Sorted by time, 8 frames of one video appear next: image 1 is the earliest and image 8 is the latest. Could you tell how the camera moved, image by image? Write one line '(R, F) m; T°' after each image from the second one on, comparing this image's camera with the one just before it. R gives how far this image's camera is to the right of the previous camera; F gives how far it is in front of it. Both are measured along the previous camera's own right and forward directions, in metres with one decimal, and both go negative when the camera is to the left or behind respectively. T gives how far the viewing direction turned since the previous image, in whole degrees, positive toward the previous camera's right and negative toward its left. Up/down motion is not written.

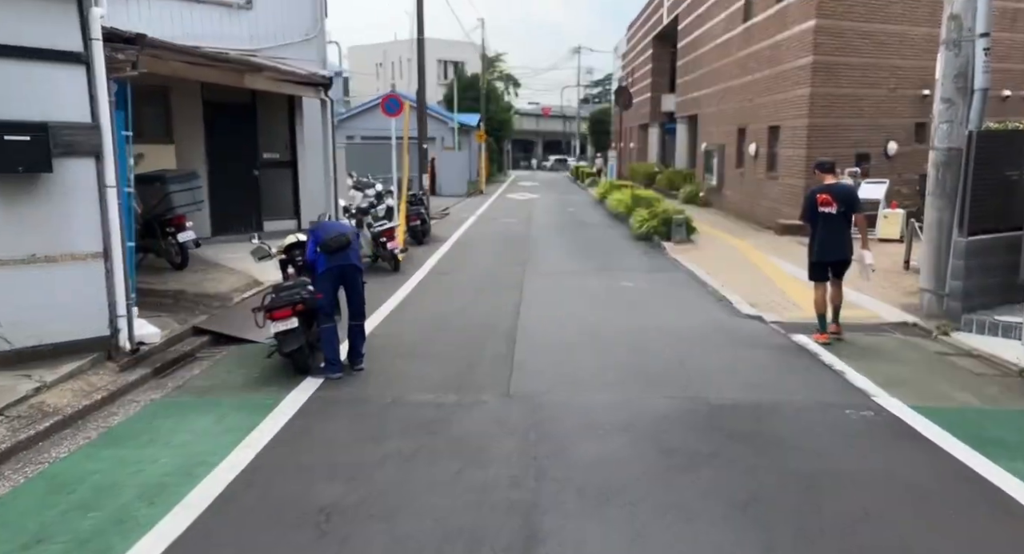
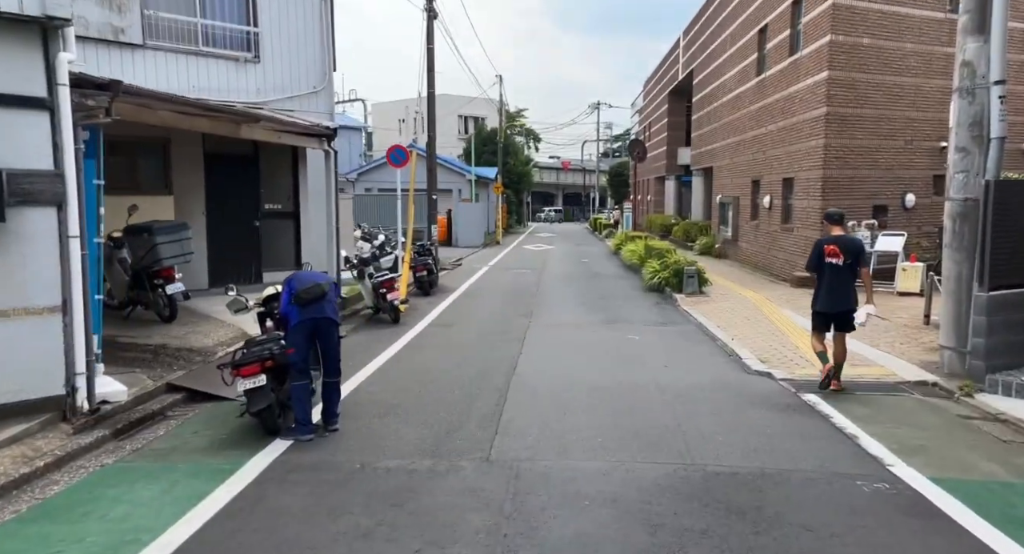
(+0.3, +0.3) m; -2°
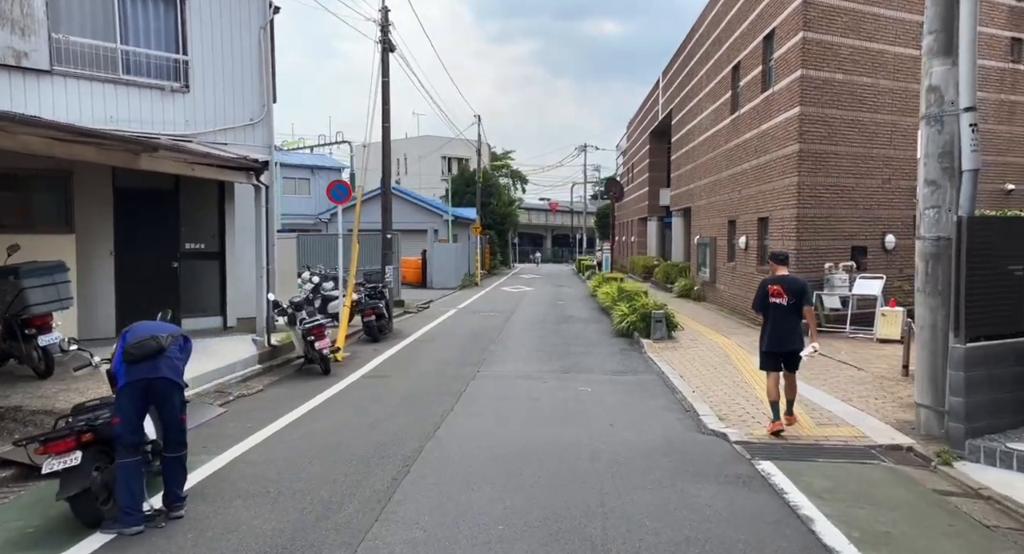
(+0.7, +0.9) m; +1°
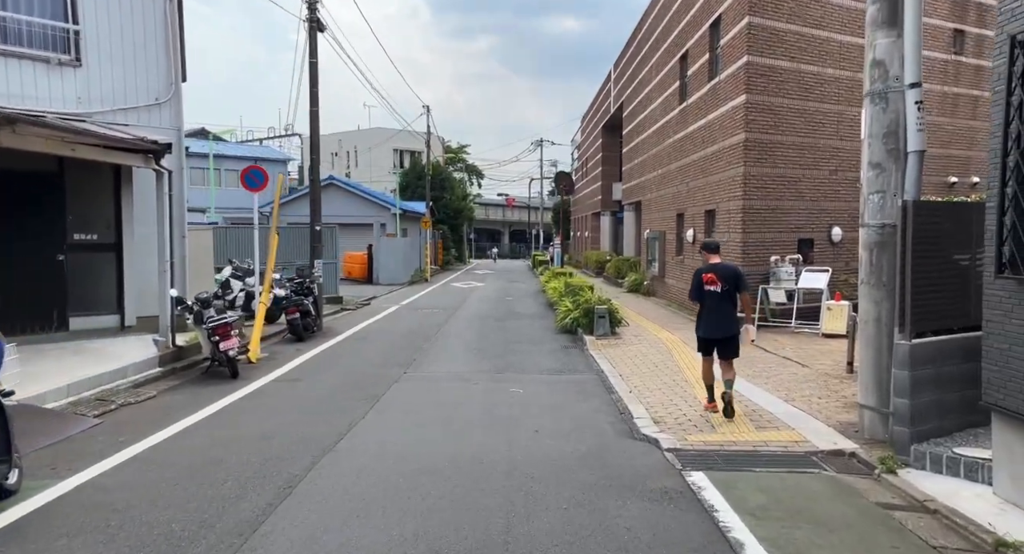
(+0.4, +0.7) m; +3°
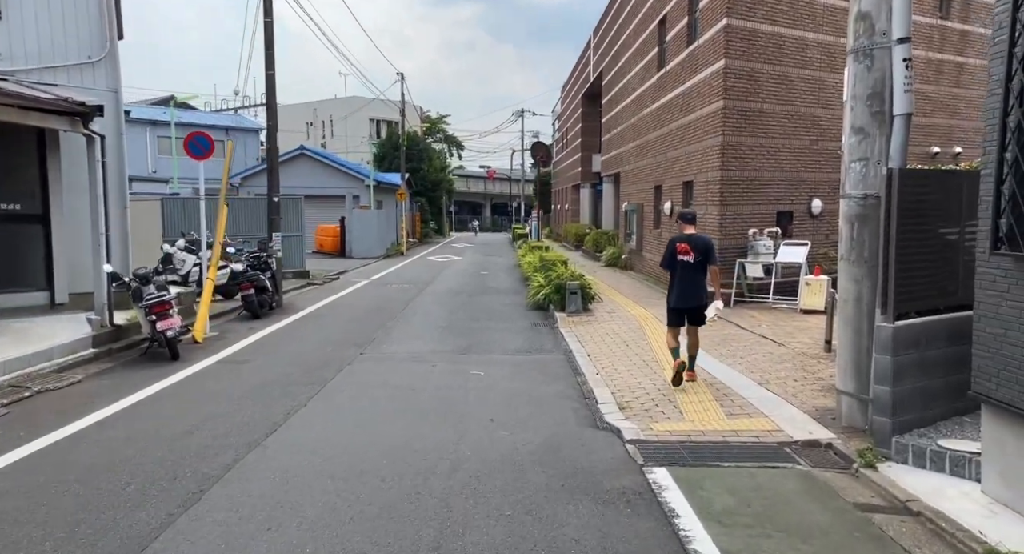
(+0.3, +0.6) m; +1°
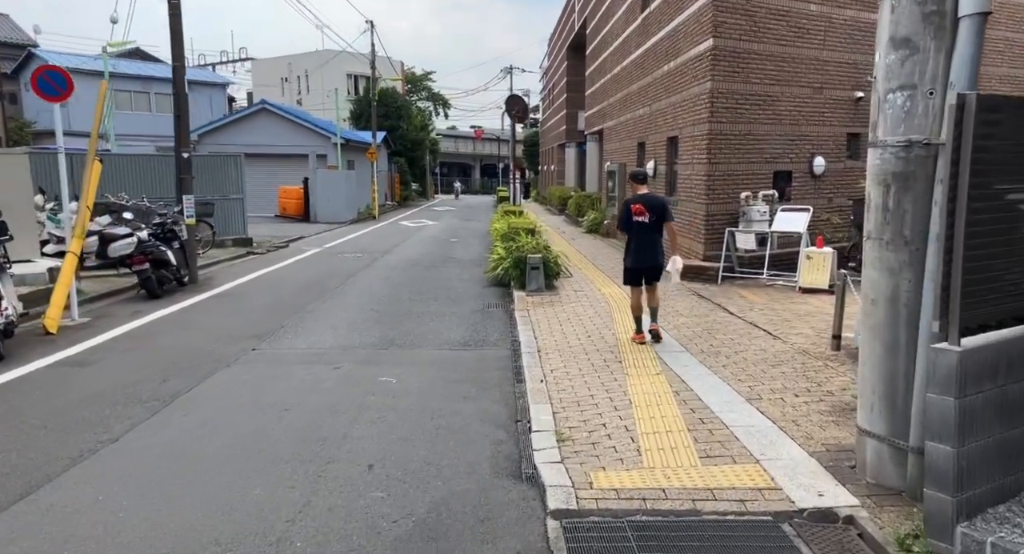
(+0.7, +1.9) m; +1°
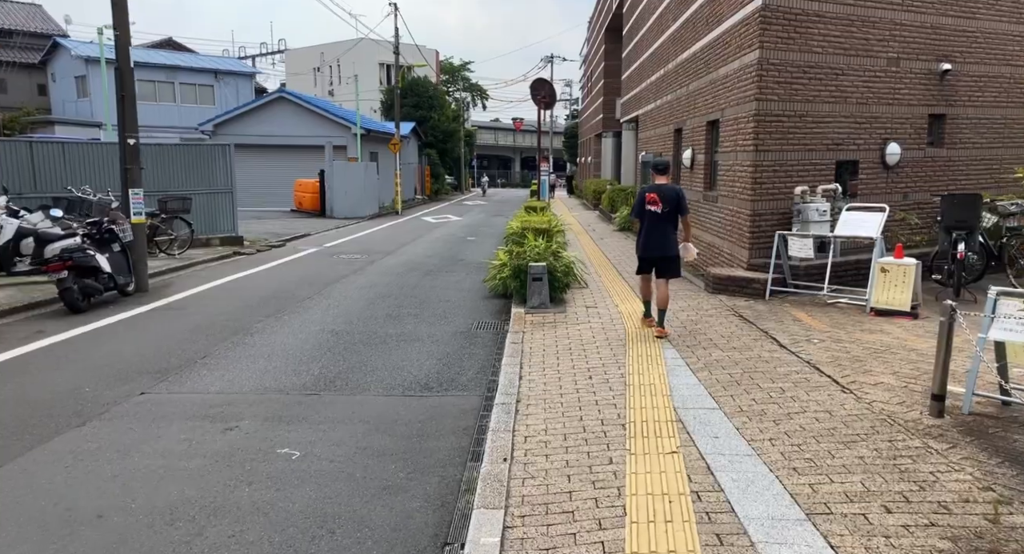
(+0.6, +1.9) m; -4°
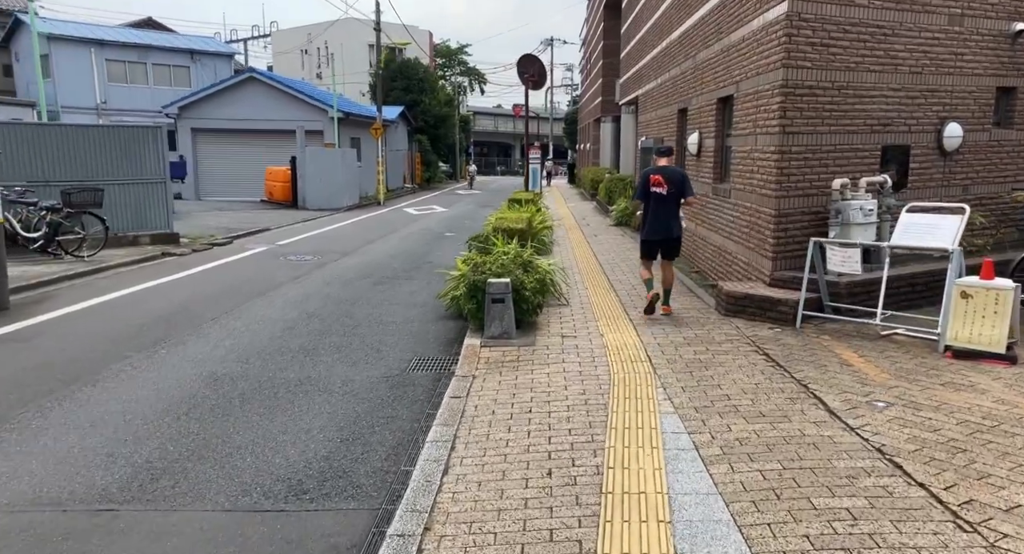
(+0.5, +2.1) m; 0°
